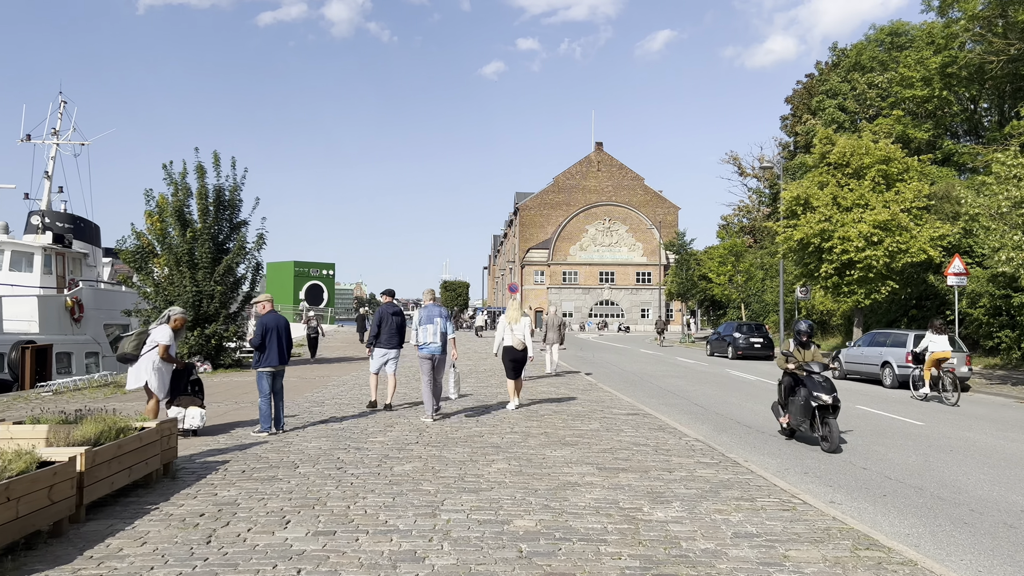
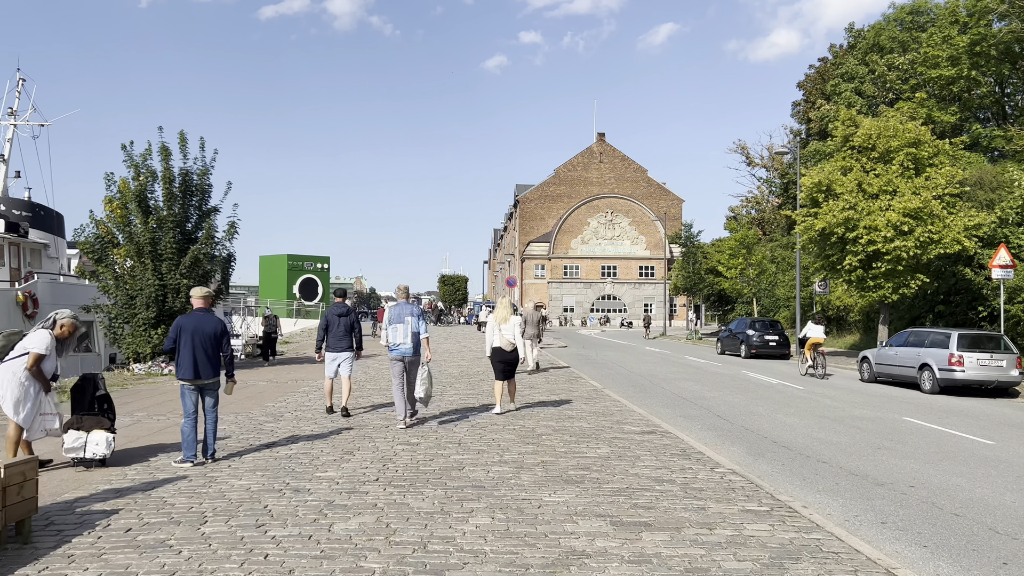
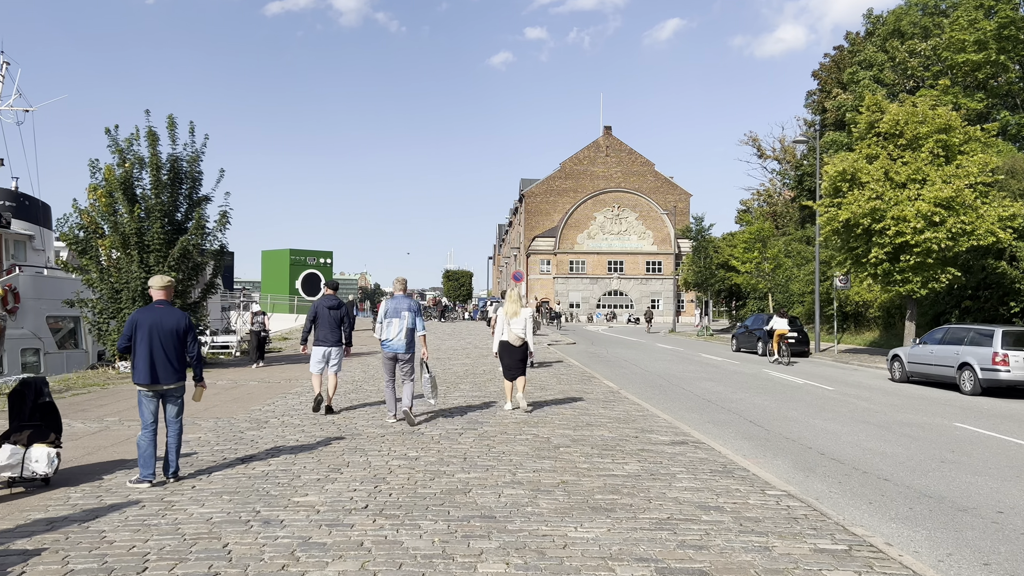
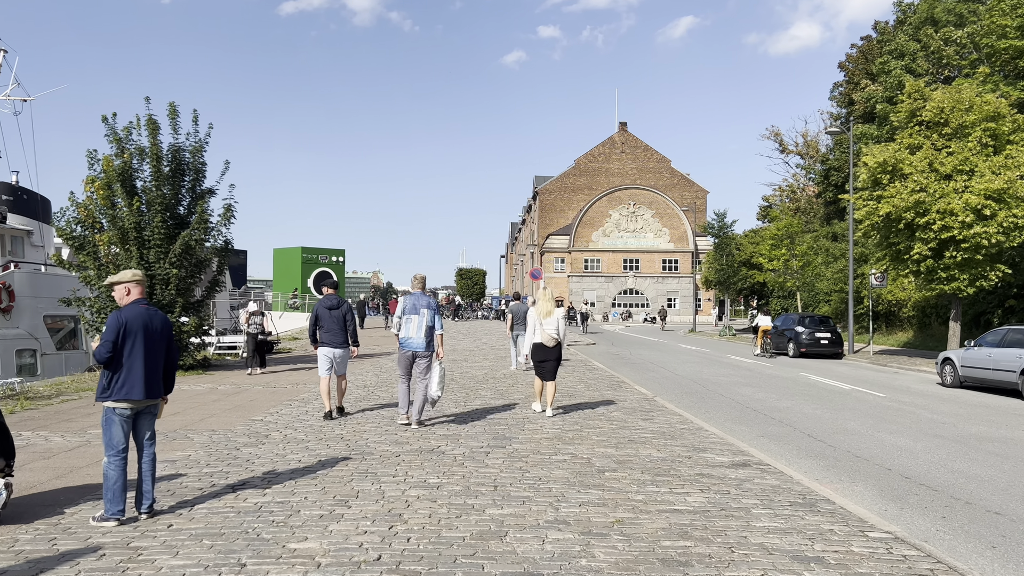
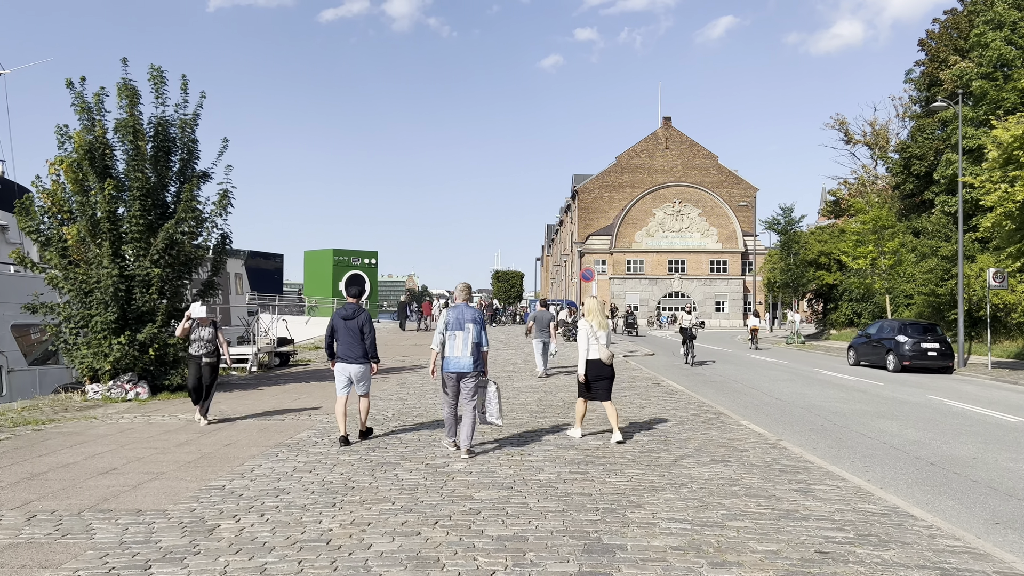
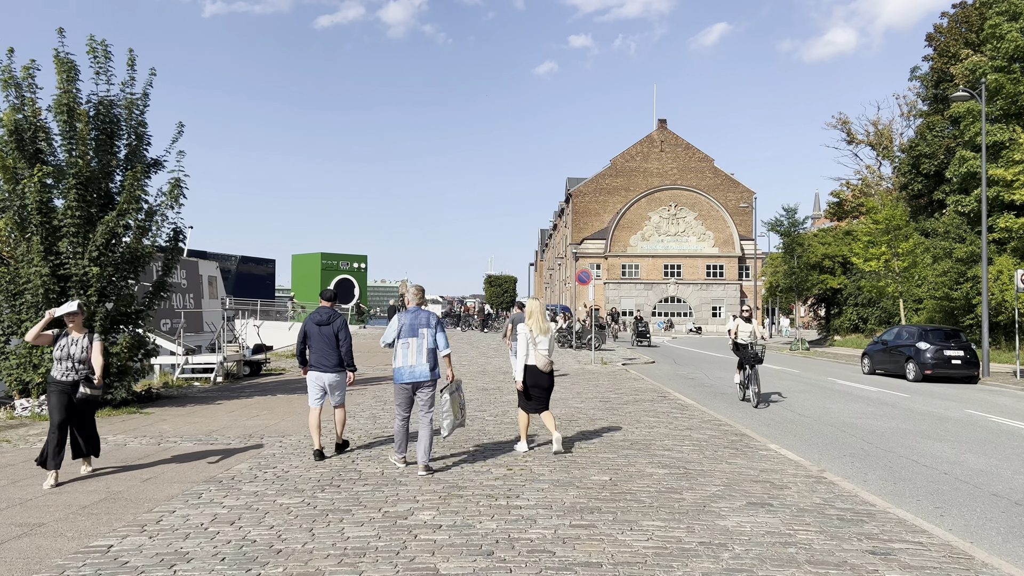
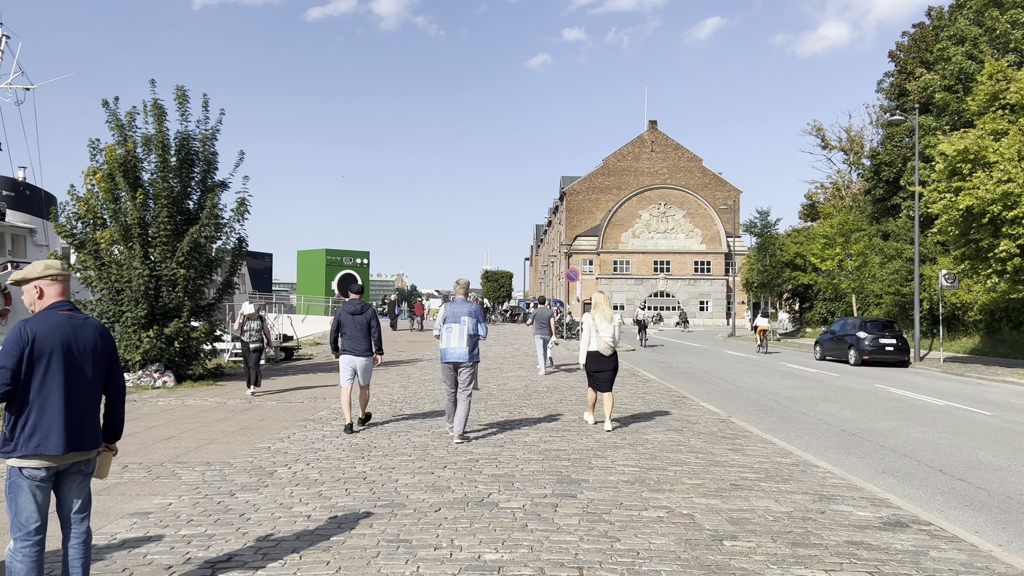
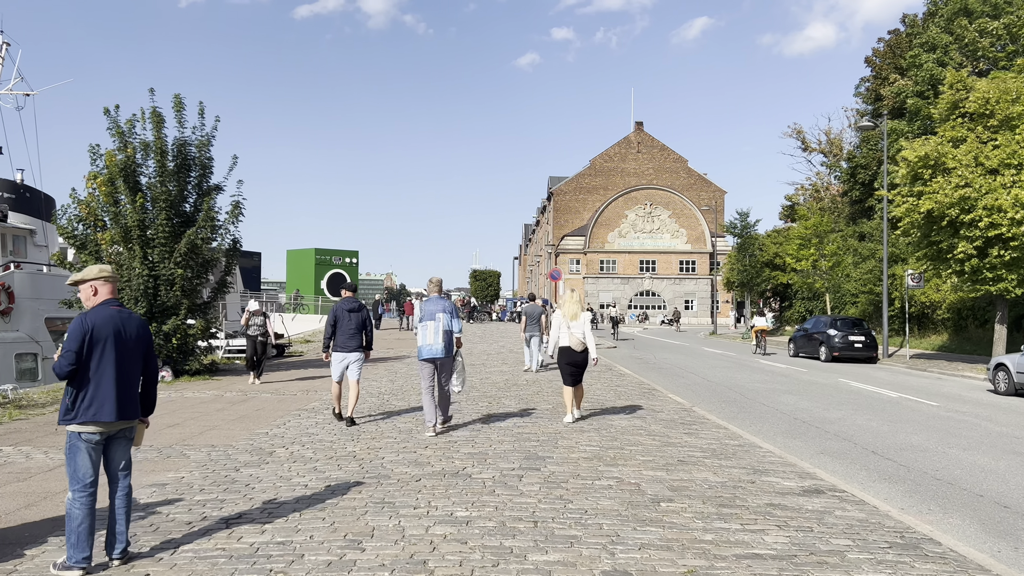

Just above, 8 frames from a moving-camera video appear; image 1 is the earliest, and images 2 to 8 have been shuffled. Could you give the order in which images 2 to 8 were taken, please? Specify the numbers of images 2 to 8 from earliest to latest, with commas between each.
2, 3, 4, 8, 7, 5, 6
